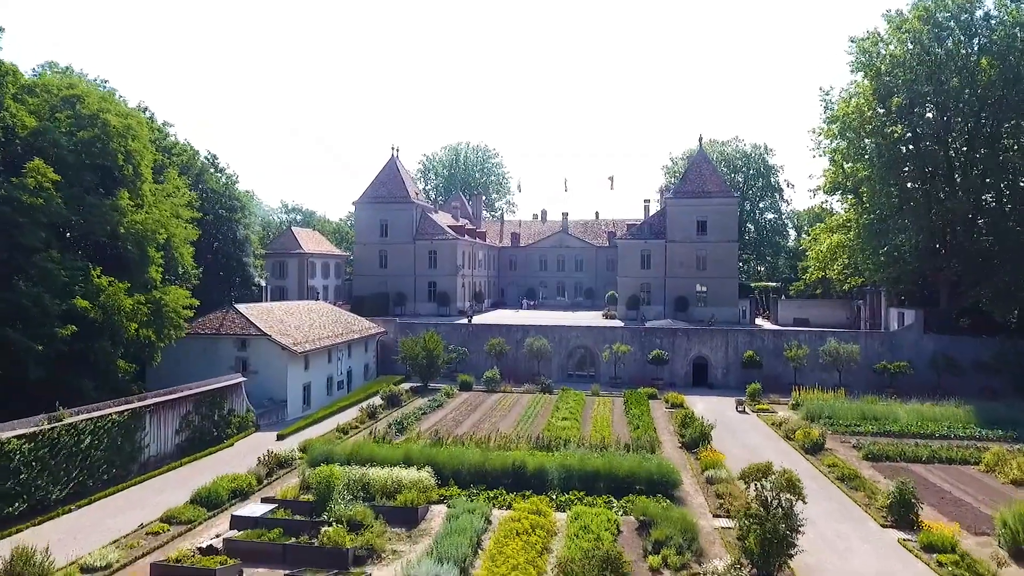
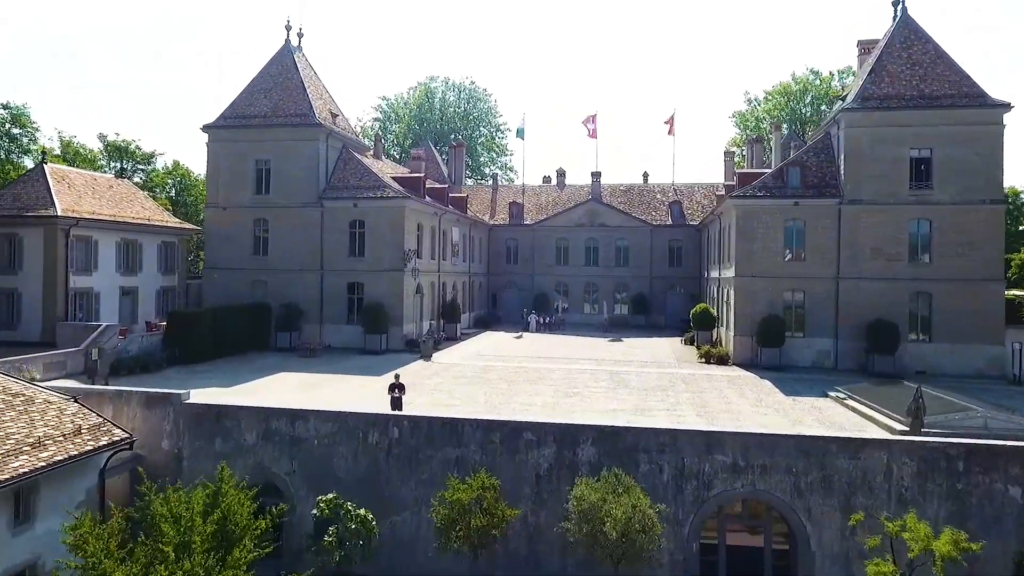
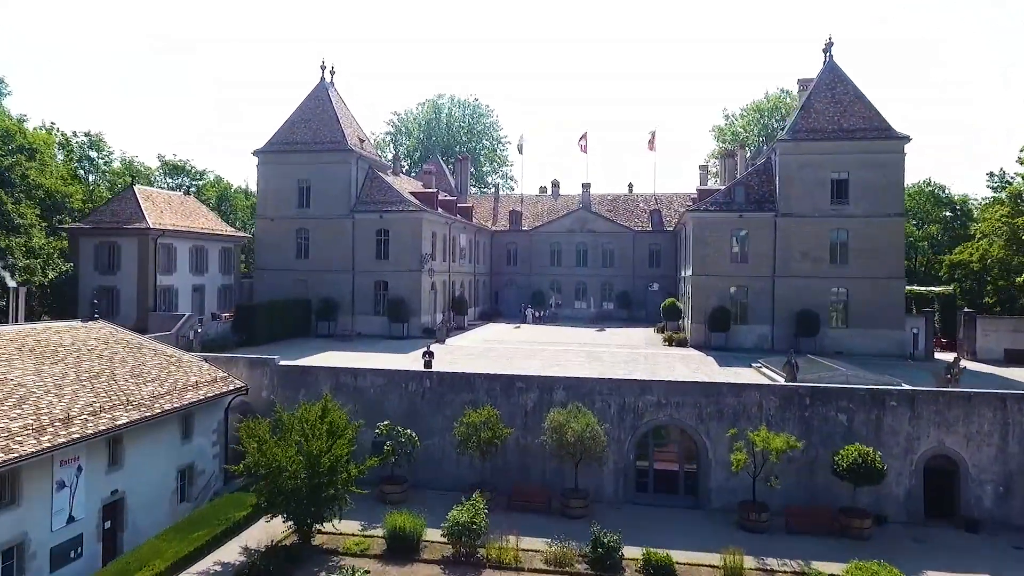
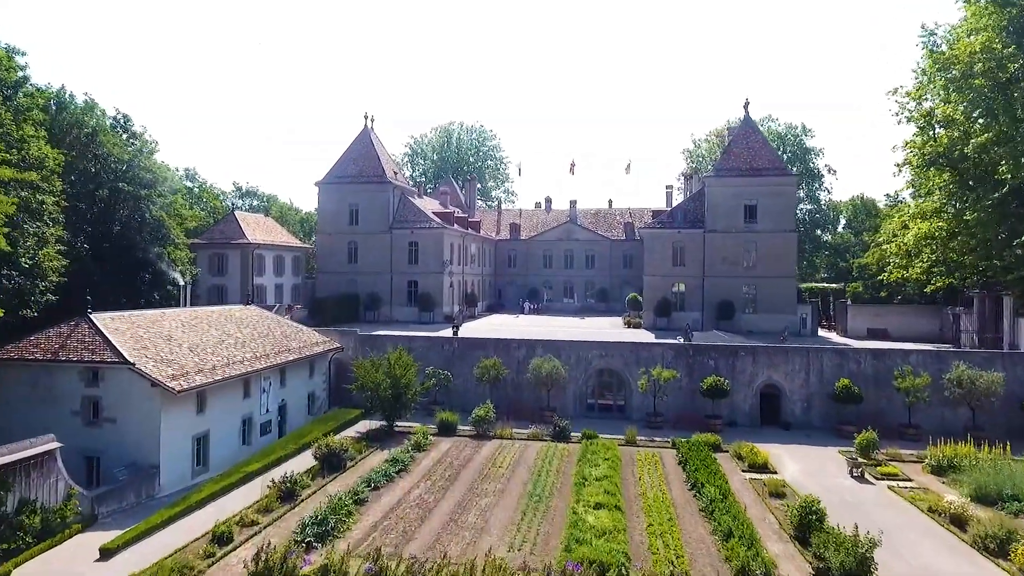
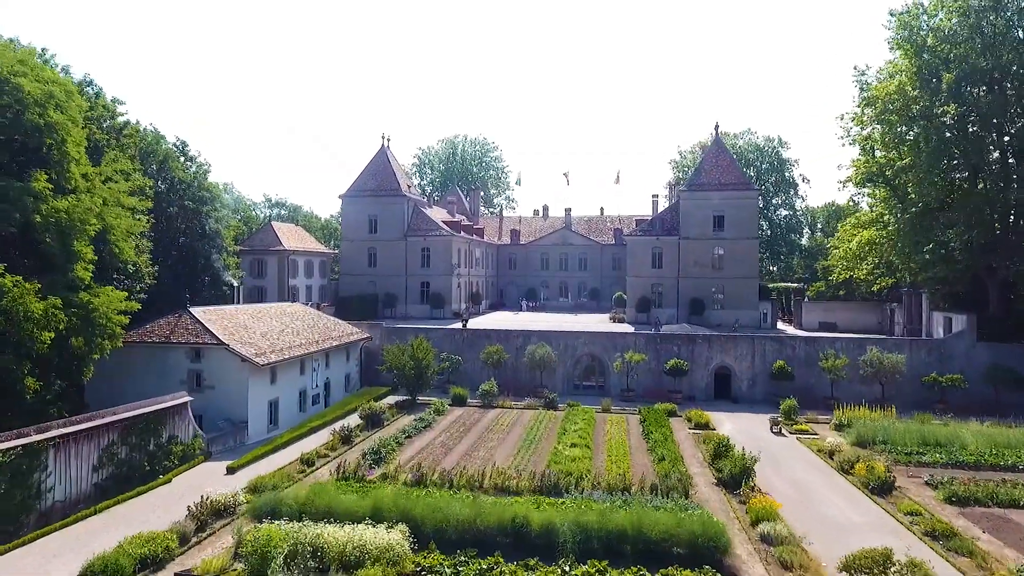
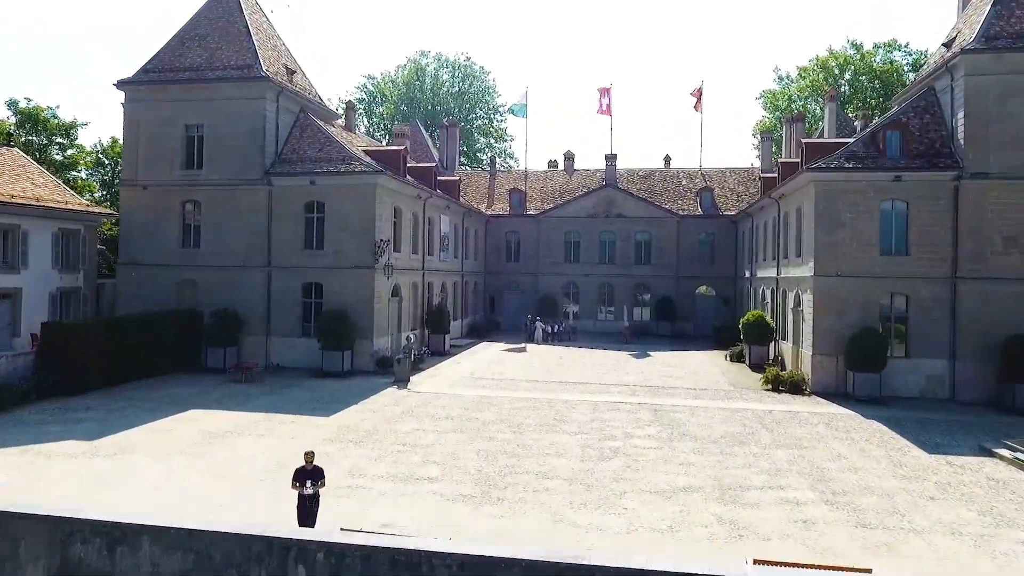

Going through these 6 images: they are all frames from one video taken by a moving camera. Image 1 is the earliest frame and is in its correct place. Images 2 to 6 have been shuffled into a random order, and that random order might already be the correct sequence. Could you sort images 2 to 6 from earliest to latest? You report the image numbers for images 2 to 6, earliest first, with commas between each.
5, 4, 3, 2, 6
